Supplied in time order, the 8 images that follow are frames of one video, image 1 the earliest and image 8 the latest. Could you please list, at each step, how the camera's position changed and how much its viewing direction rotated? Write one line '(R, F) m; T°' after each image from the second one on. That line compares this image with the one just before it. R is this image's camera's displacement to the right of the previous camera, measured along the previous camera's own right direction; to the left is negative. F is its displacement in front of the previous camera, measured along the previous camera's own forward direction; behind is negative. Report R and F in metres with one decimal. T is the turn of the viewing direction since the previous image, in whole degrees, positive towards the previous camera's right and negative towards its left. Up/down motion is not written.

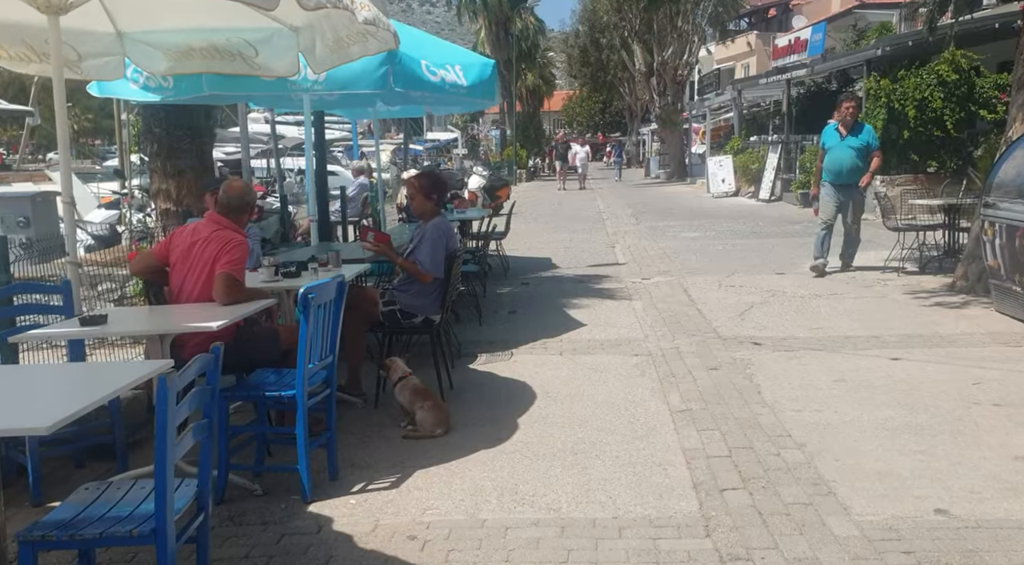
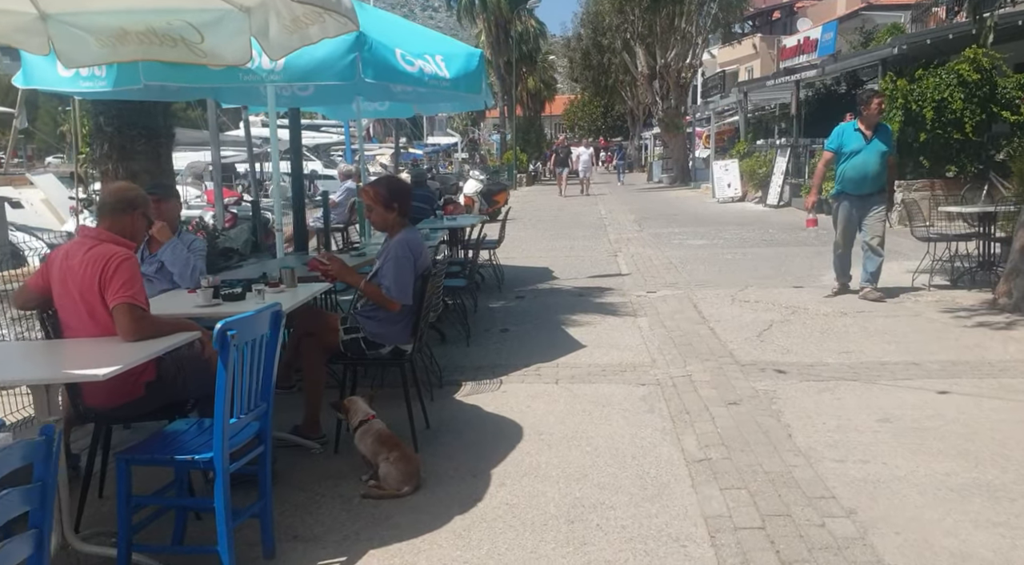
(+0.1, +0.9) m; 0°
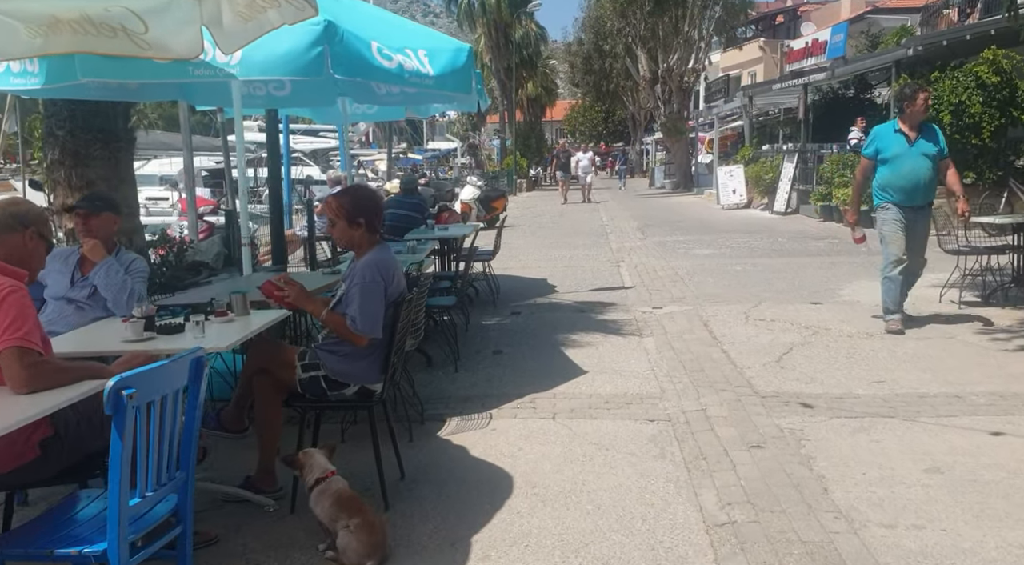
(+0.1, +0.7) m; 0°
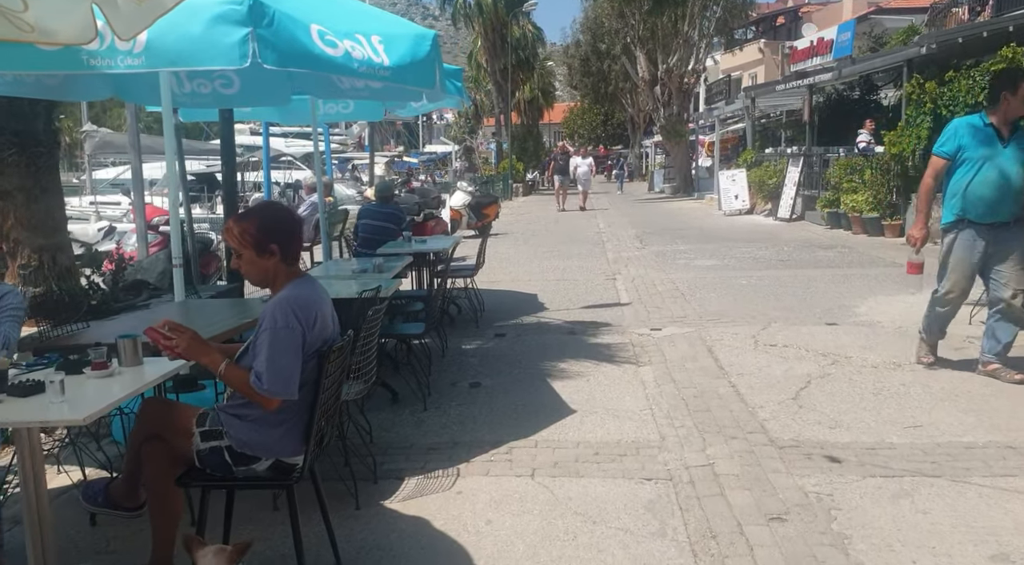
(+0.2, +0.9) m; 0°
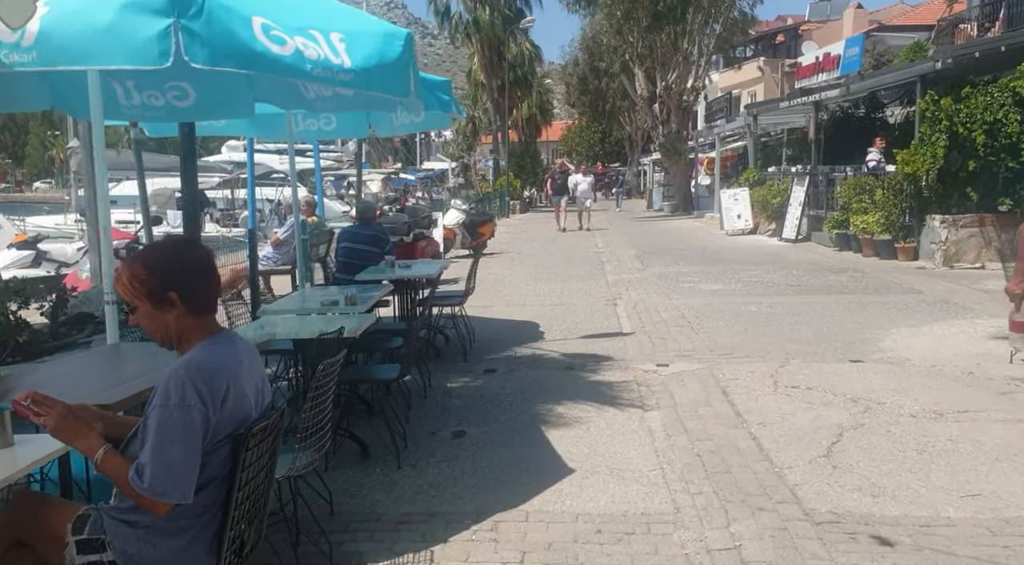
(0.0, +0.8) m; 0°
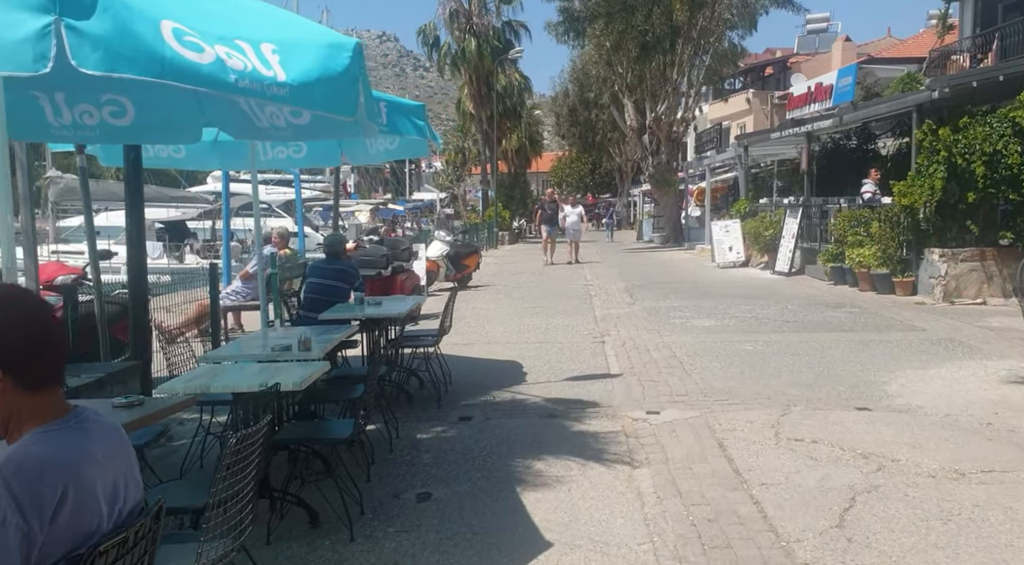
(+0.1, +0.6) m; +1°
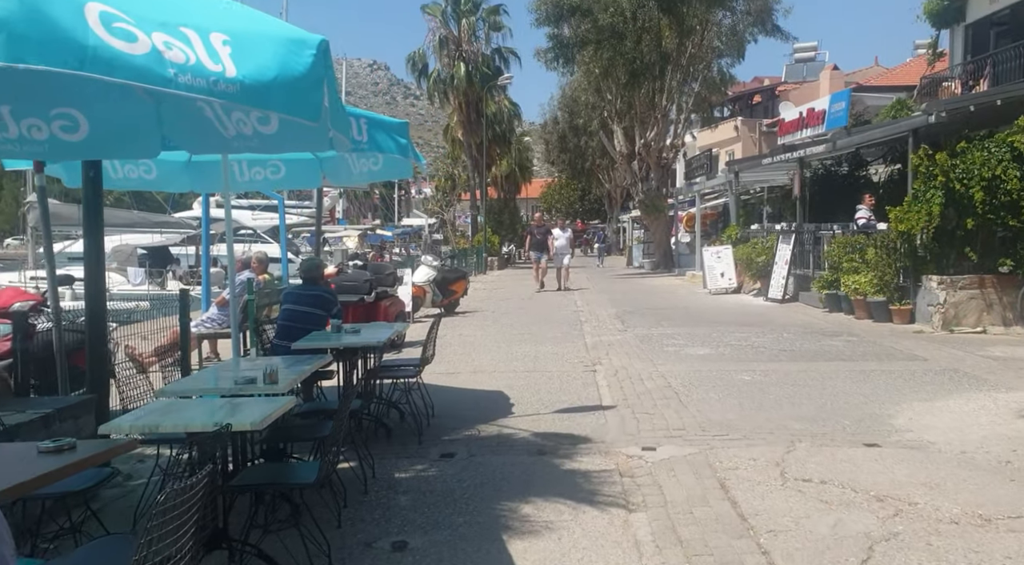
(0.0, +0.4) m; +1°
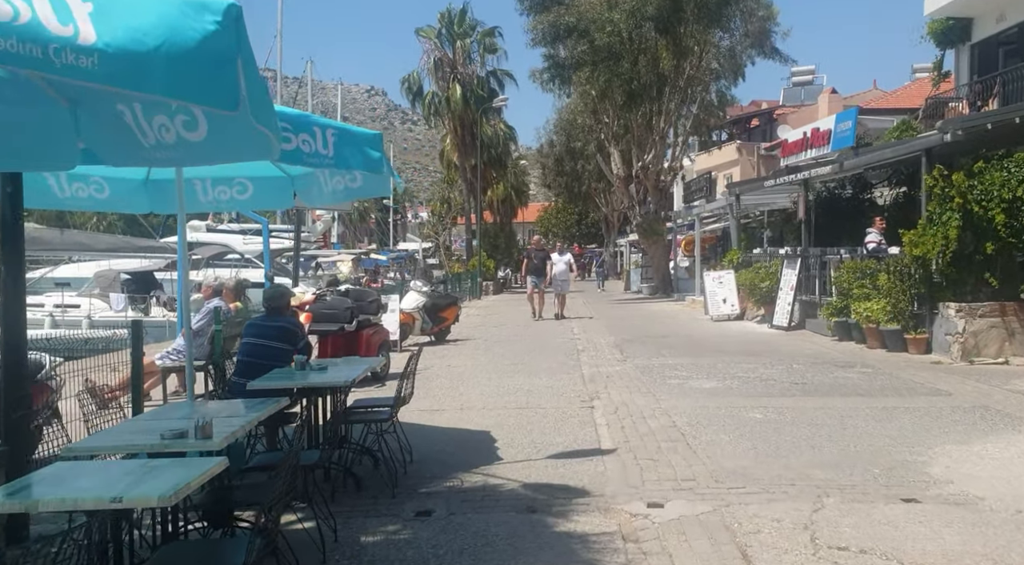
(+0.1, +0.8) m; 0°
